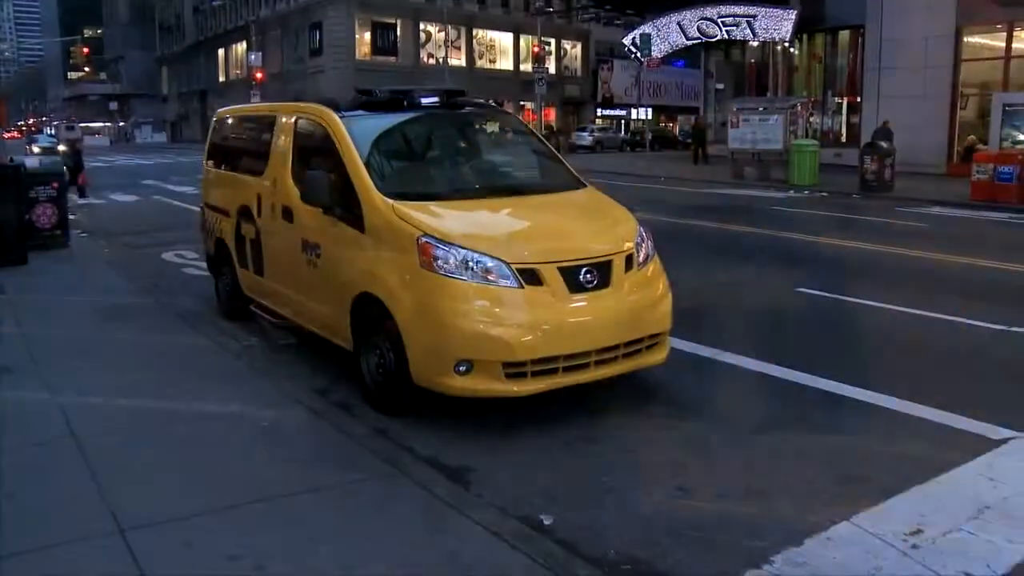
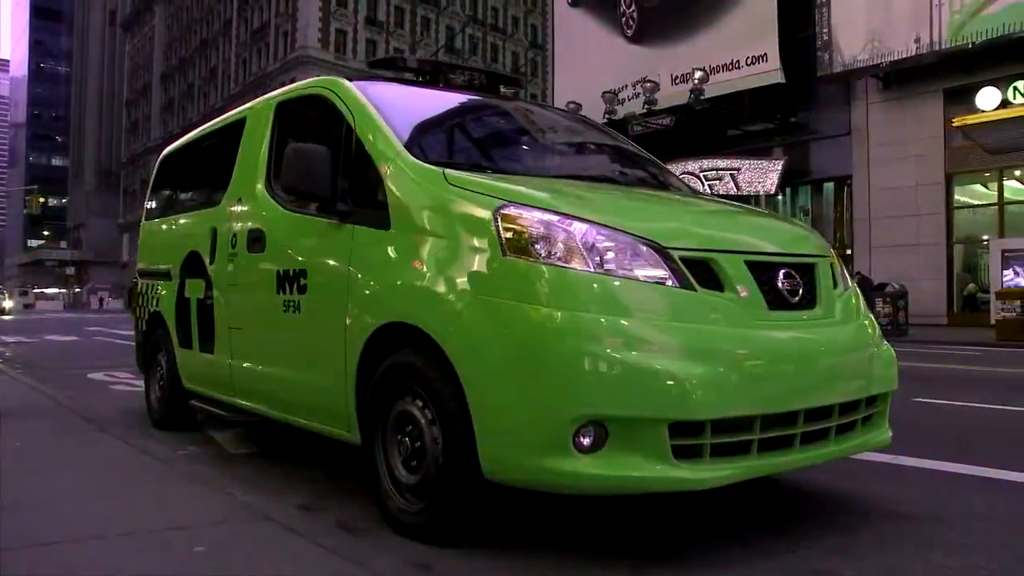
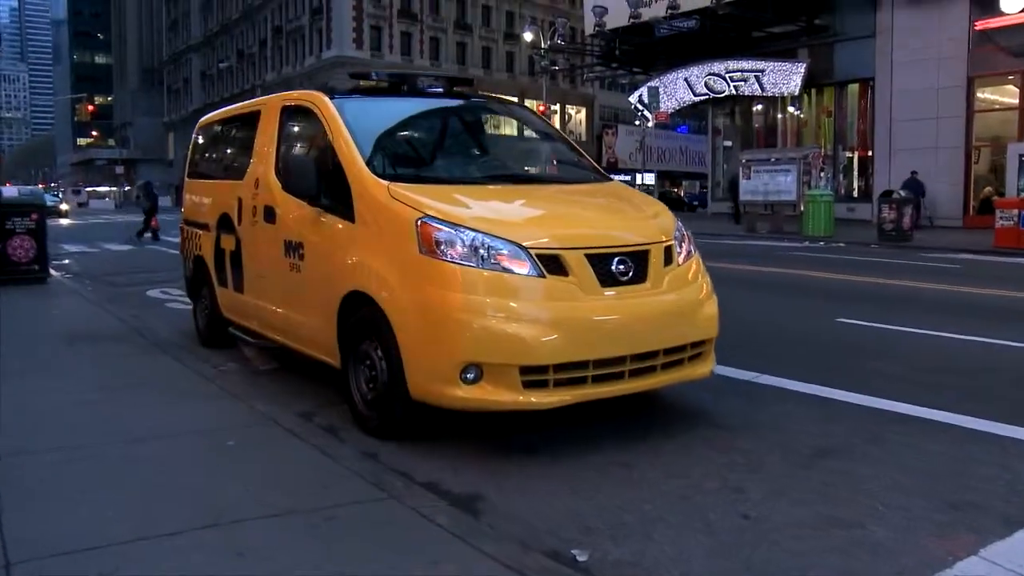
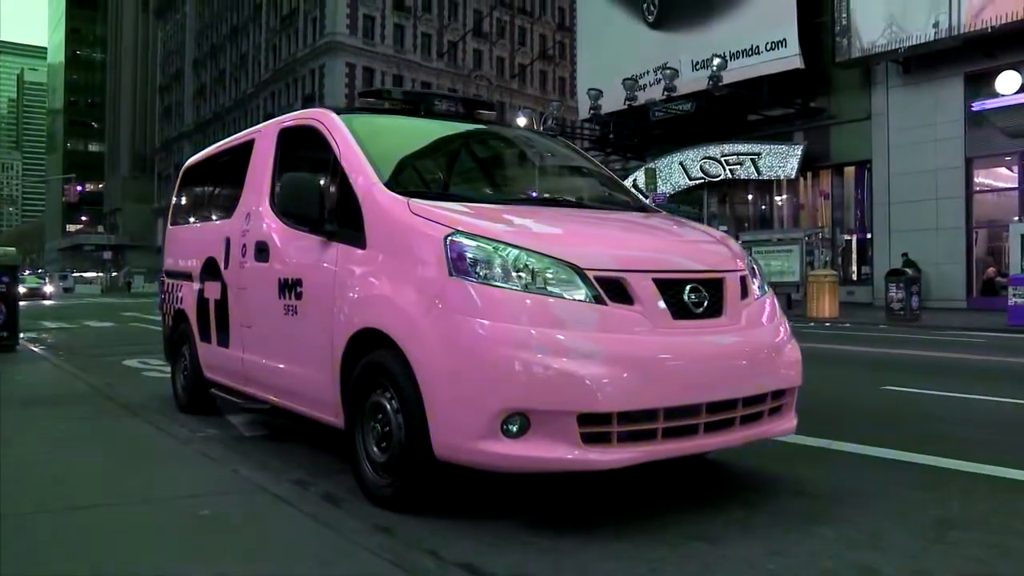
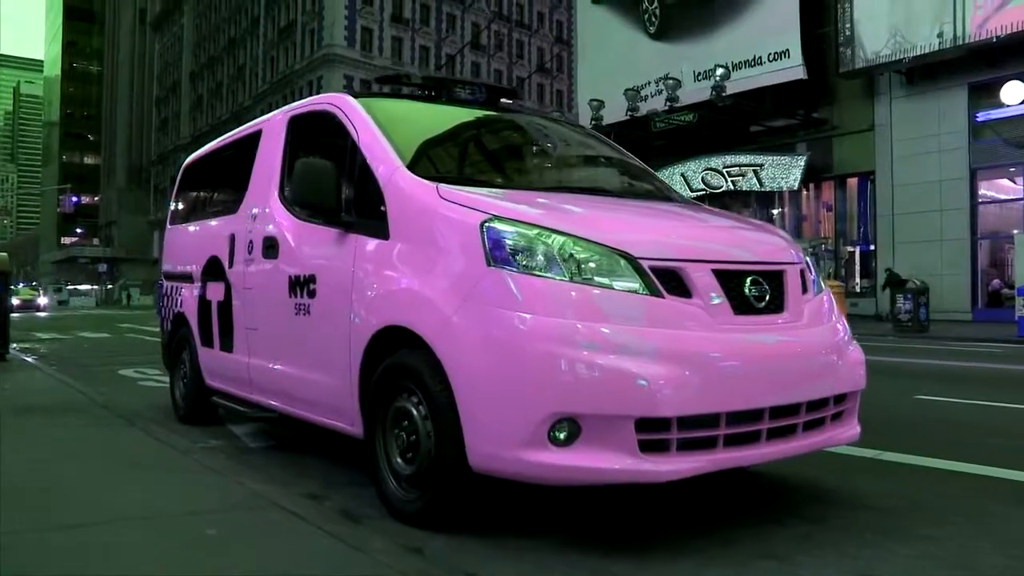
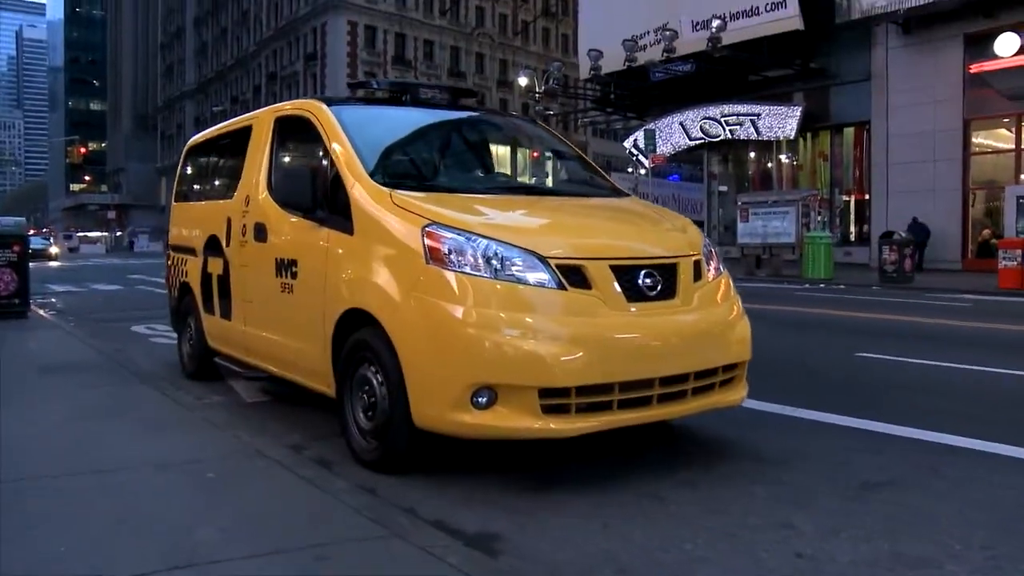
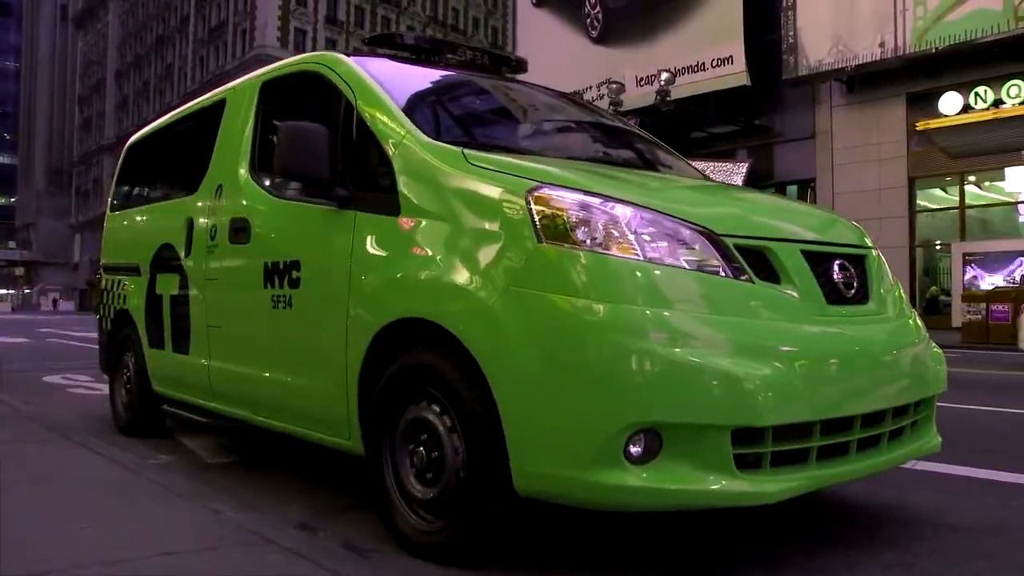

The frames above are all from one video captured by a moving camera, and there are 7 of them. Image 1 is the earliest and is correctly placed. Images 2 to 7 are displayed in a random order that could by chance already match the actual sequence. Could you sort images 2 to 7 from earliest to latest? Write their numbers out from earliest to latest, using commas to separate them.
3, 6, 4, 5, 2, 7
